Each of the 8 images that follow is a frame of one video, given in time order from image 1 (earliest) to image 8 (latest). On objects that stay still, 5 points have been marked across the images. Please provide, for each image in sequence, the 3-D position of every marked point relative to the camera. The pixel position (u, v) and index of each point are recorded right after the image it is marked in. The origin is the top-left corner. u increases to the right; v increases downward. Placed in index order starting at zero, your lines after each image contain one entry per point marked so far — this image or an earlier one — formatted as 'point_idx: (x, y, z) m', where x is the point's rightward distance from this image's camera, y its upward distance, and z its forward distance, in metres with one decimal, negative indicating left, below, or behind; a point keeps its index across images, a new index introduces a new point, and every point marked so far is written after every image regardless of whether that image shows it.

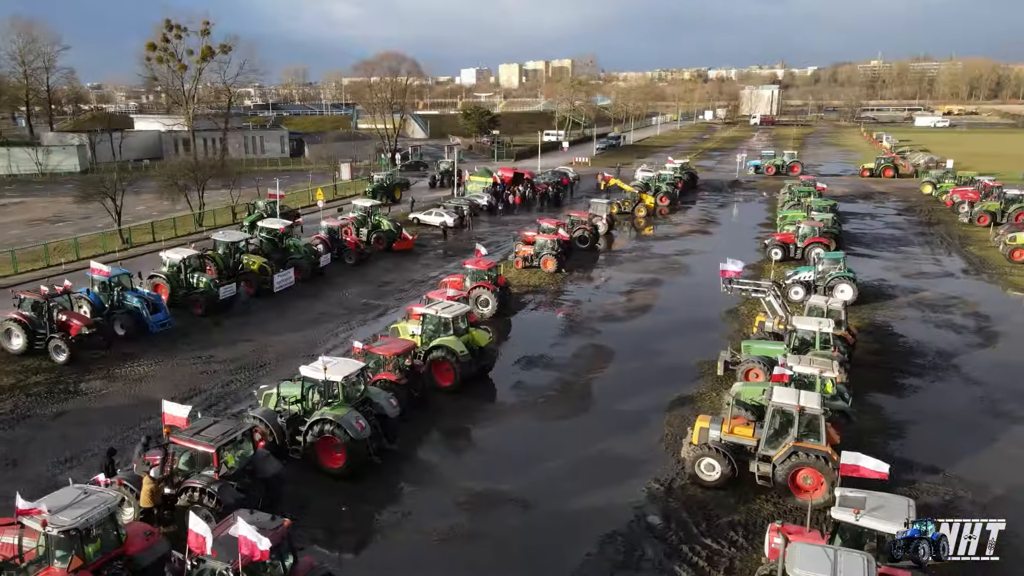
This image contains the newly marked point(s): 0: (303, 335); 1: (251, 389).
0: (-5.6, -1.3, +19.4) m
1: (-5.6, -2.2, +15.6) m
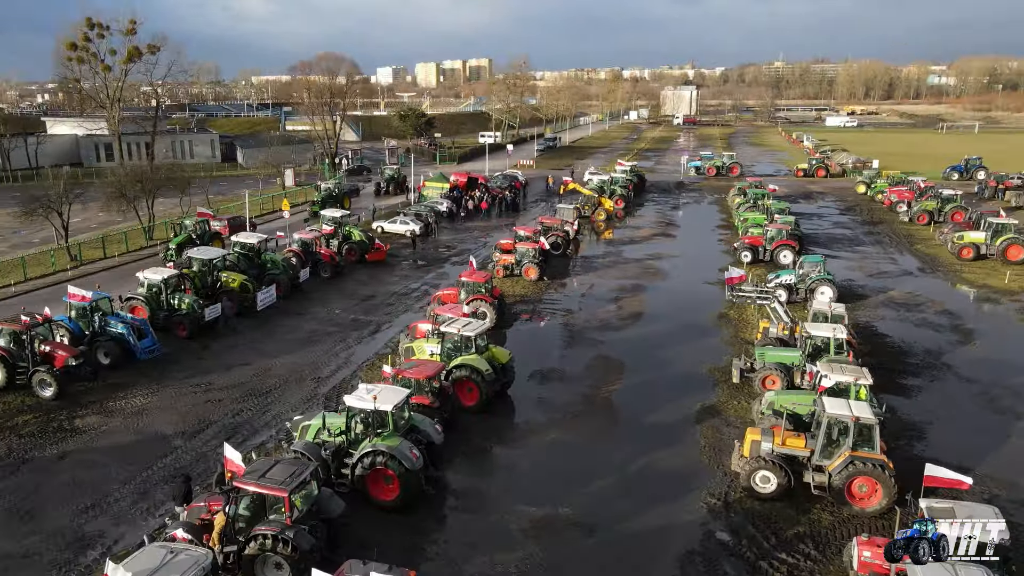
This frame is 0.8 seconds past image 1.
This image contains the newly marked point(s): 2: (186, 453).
0: (-5.4, -1.7, +18.6) m
1: (-5.0, -2.7, +14.9) m
2: (-6.1, -3.1, +13.5) m
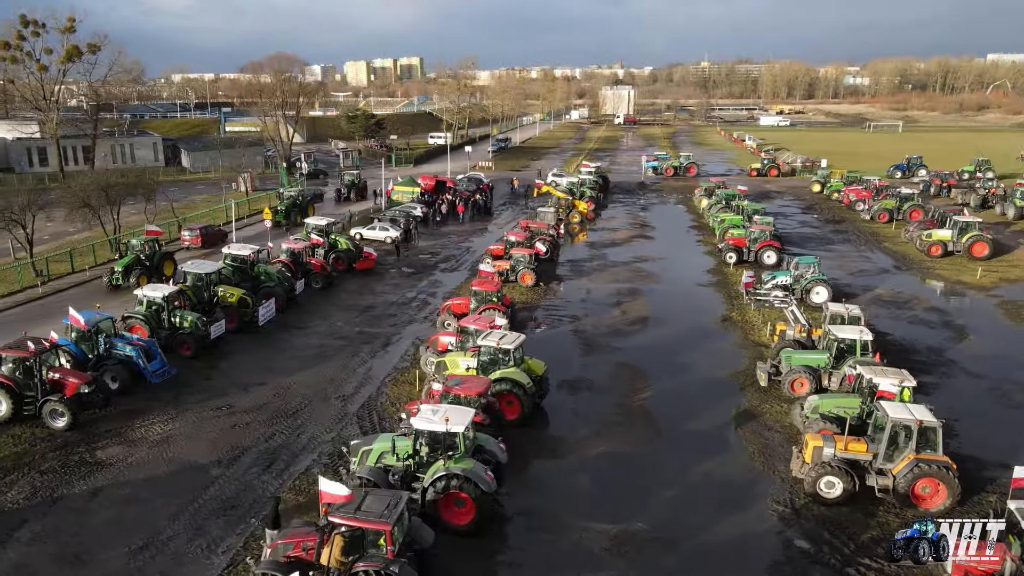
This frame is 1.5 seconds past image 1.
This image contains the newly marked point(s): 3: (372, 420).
0: (-4.9, -2.1, +17.9) m
1: (-4.1, -3.1, +14.3) m
2: (-5.0, -3.4, +12.8) m
3: (-2.9, -2.8, +15.4) m
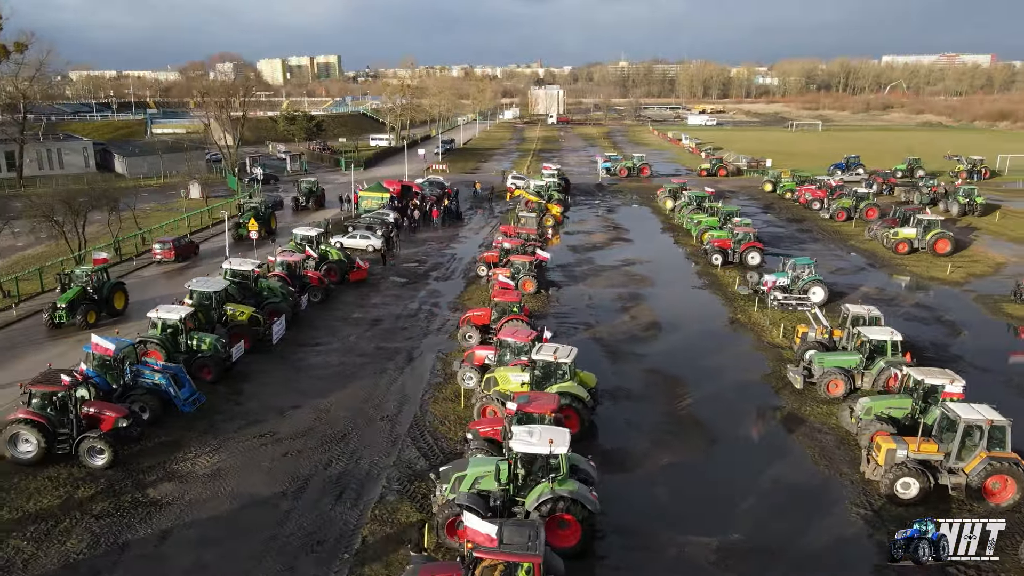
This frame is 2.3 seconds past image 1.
0: (-3.9, -2.5, +17.3) m
1: (-2.8, -3.4, +13.7) m
2: (-3.5, -3.8, +12.2) m
3: (-1.7, -3.1, +14.9) m
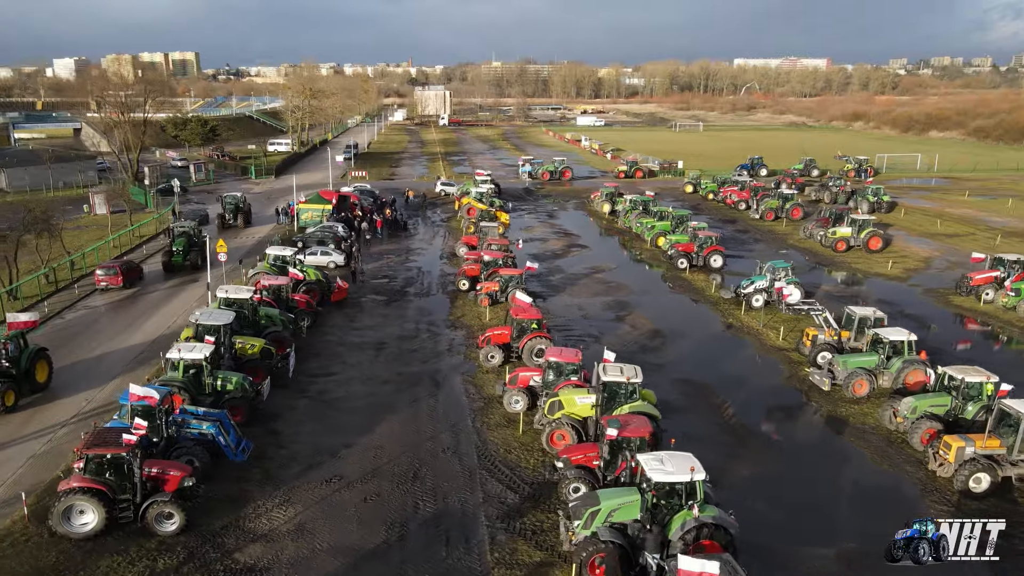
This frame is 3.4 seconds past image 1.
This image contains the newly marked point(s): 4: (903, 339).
0: (-2.7, -3.1, +16.4) m
1: (-1.0, -4.0, +13.1) m
2: (-1.4, -4.4, +11.5) m
3: (-0.2, -3.7, +14.5) m
4: (+9.8, -1.3, +18.1) m
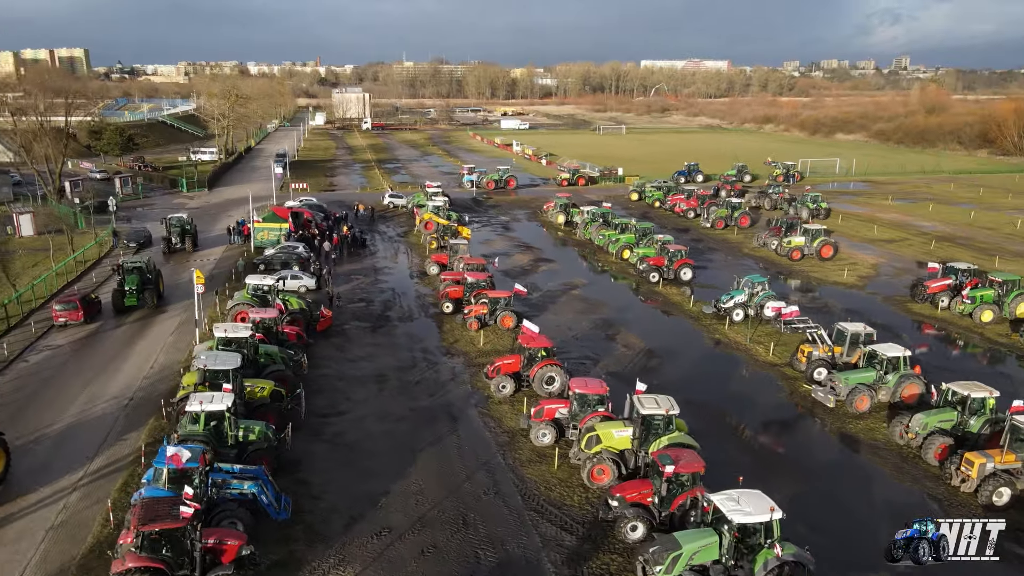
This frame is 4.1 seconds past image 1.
0: (-2.0, -4.0, +16.0) m
1: (+0.2, -4.8, +13.0) m
2: (-0.1, -5.2, +11.3) m
3: (+0.8, -4.4, +14.4) m
4: (+10.2, -1.8, +19.1) m
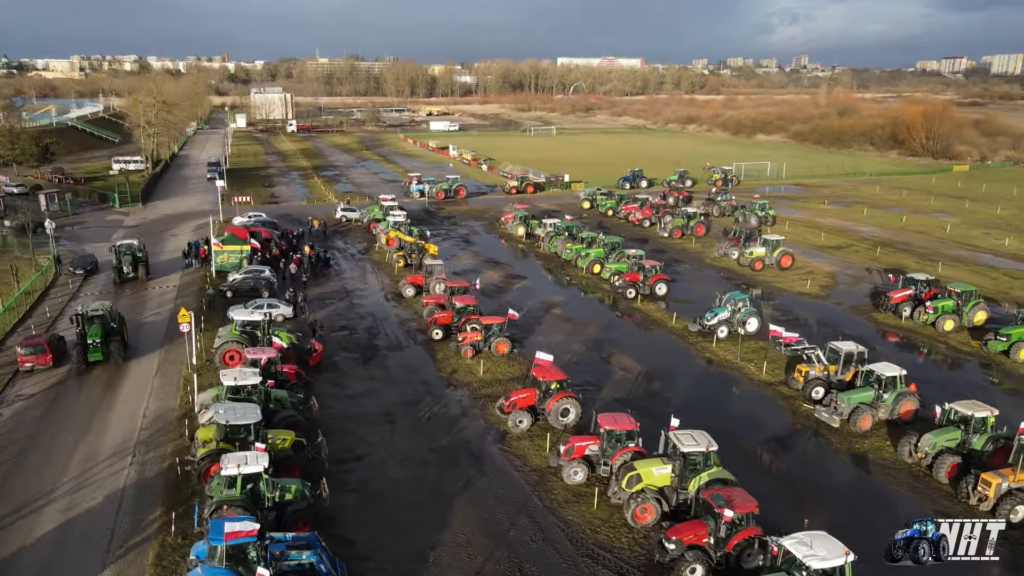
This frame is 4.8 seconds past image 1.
0: (-1.1, -4.9, +15.8) m
1: (+1.4, -5.7, +12.9) m
2: (+1.3, -6.2, +11.2) m
3: (+1.8, -5.3, +14.4) m
4: (+10.6, -2.4, +20.1) m
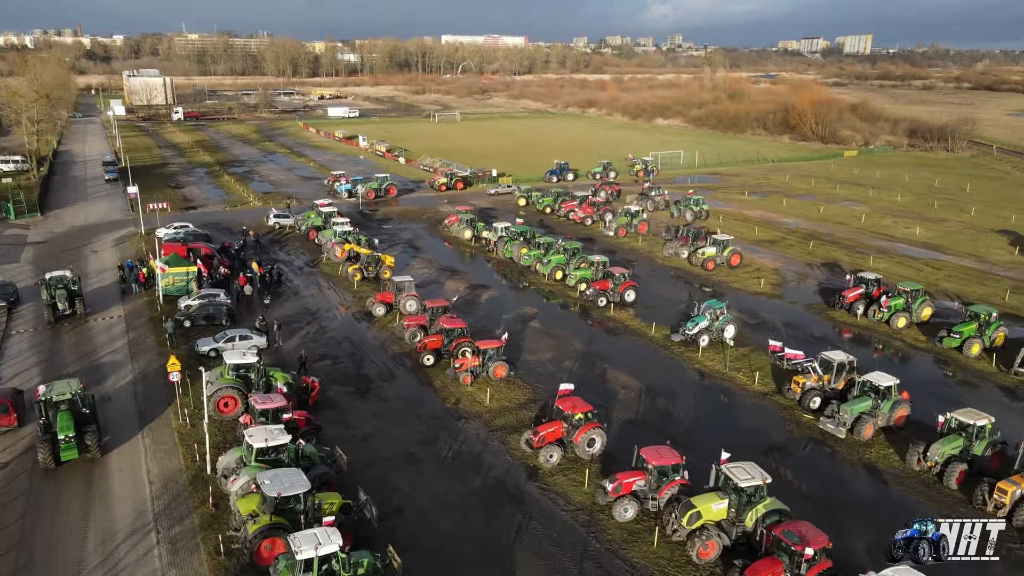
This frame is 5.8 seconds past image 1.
0: (+0.3, -6.0, +15.6) m
1: (+3.2, -6.7, +13.2) m
2: (+3.4, -7.2, +11.5) m
3: (+3.5, -6.3, +14.7) m
4: (+11.2, -2.9, +21.4) m
